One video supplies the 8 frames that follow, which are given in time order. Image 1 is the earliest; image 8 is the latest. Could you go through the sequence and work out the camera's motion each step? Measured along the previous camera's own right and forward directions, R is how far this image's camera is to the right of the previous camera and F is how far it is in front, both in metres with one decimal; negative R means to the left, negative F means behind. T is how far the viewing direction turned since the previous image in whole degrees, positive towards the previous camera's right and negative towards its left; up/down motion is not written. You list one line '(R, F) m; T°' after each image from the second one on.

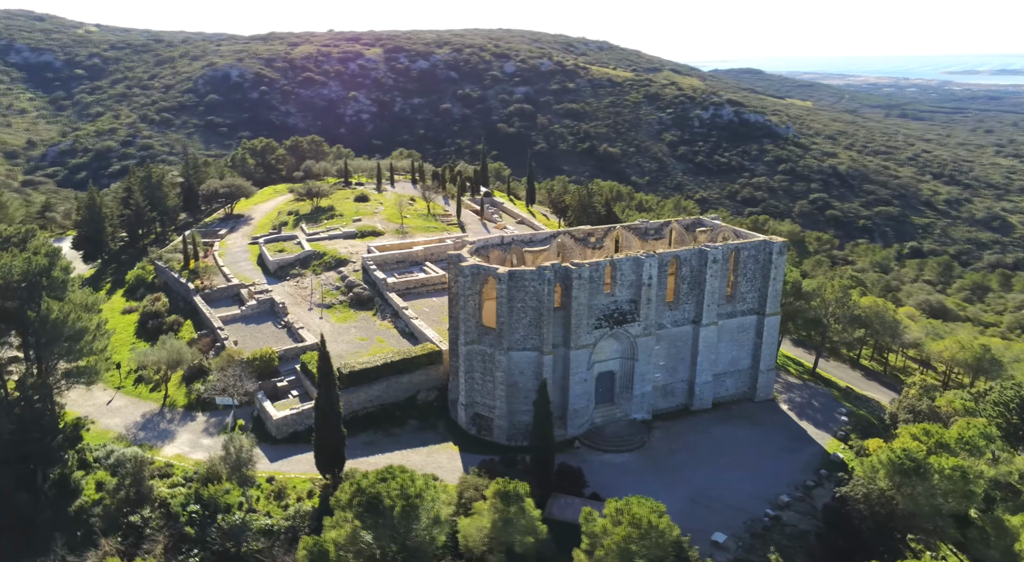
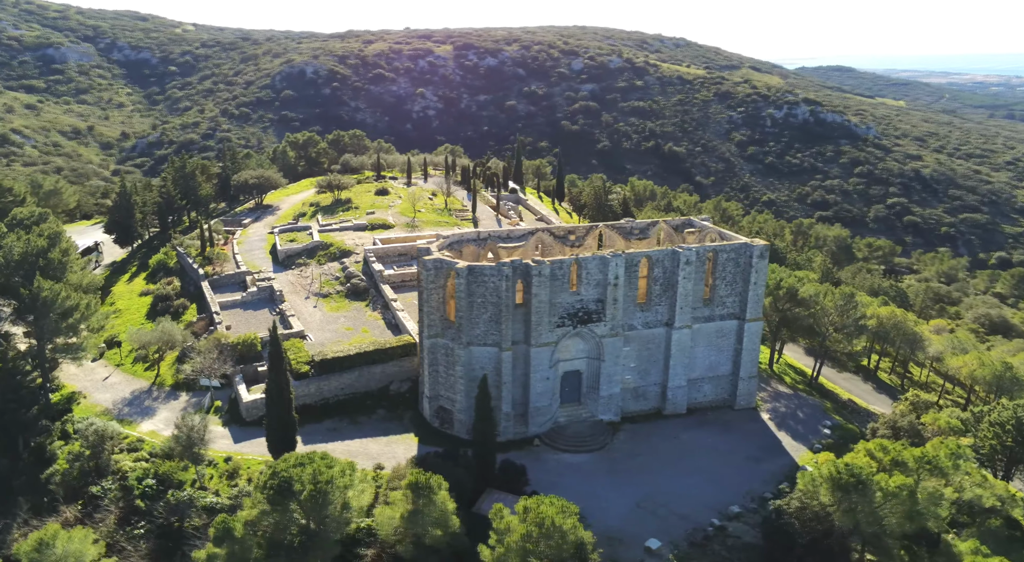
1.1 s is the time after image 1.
(+4.7, +0.3) m; -5°
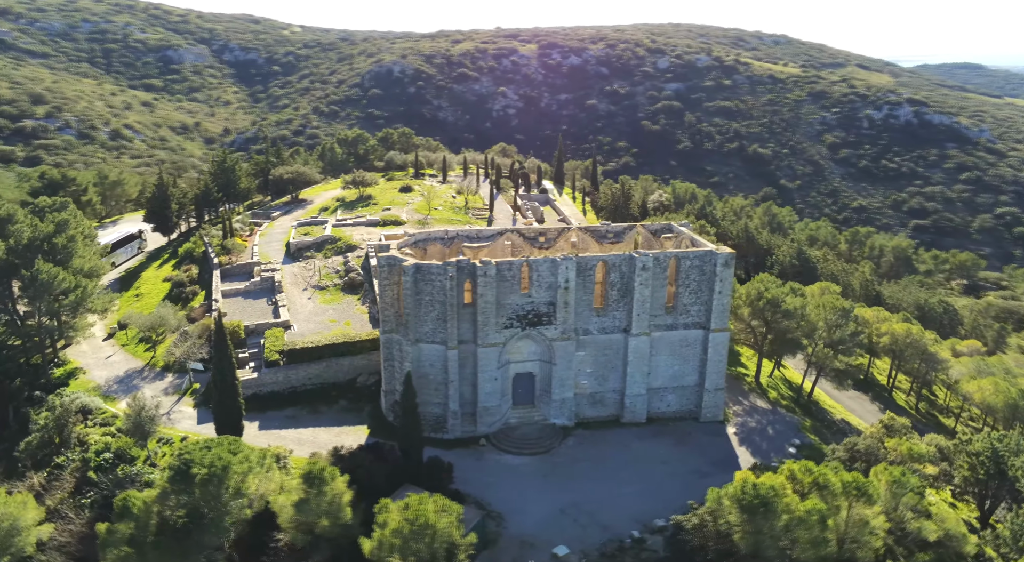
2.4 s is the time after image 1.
(+6.0, +0.3) m; -7°
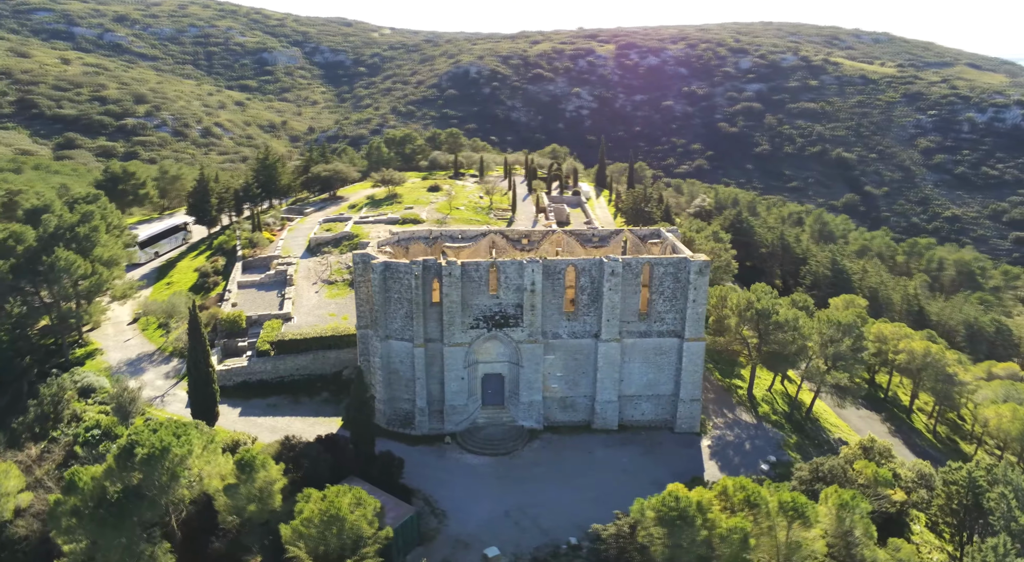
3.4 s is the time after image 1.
(+4.9, +0.1) m; -6°
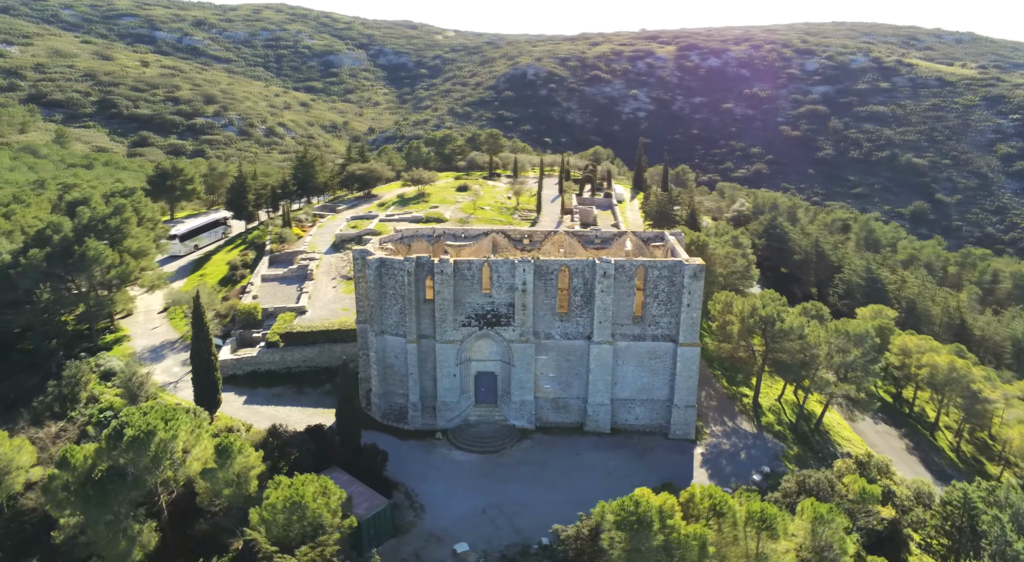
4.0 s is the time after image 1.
(+2.9, 0.0) m; -5°
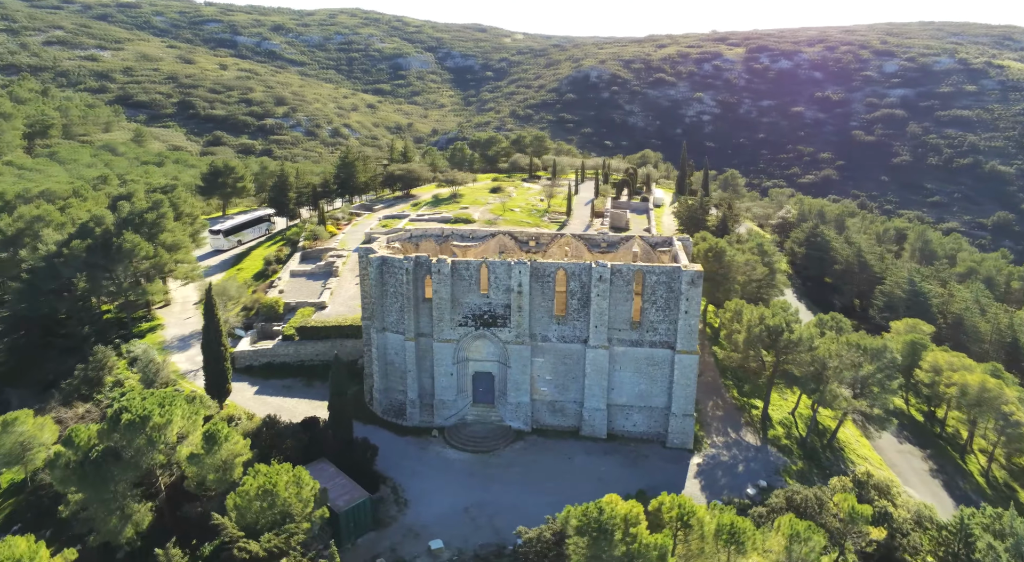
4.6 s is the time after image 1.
(+2.9, 0.0) m; -5°
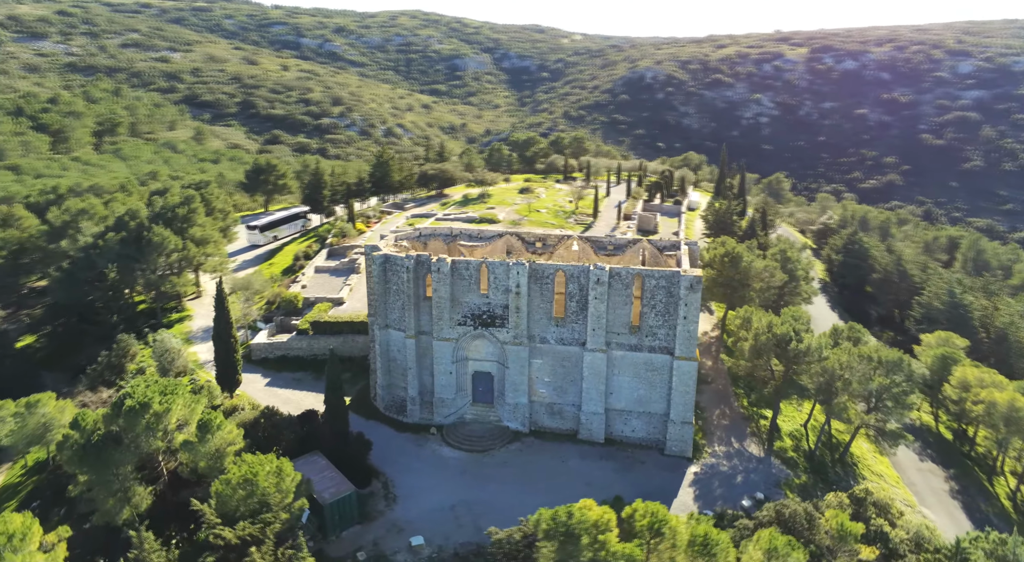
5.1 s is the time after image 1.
(+2.4, +0.1) m; -4°
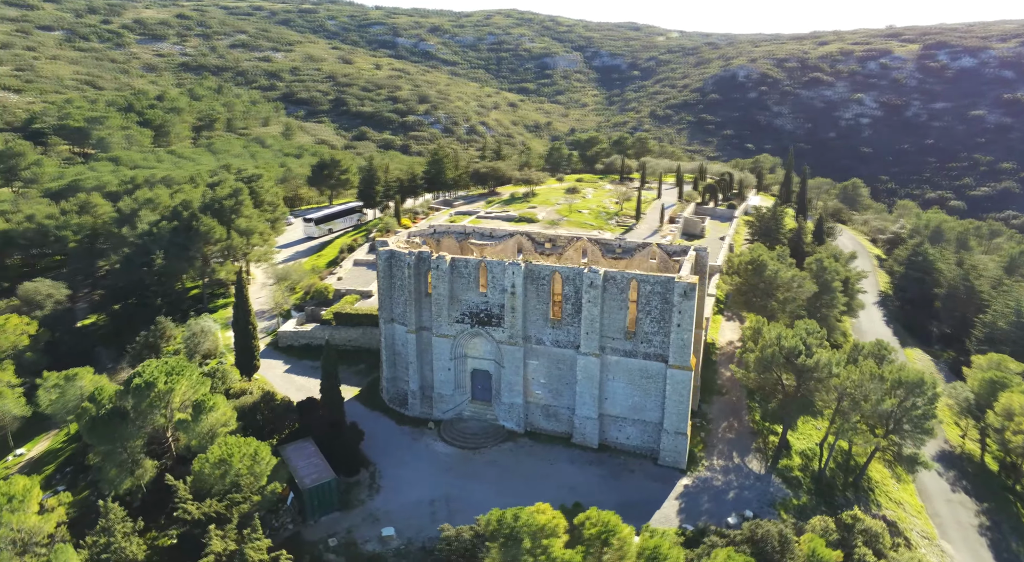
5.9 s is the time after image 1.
(+4.0, +0.1) m; -7°
